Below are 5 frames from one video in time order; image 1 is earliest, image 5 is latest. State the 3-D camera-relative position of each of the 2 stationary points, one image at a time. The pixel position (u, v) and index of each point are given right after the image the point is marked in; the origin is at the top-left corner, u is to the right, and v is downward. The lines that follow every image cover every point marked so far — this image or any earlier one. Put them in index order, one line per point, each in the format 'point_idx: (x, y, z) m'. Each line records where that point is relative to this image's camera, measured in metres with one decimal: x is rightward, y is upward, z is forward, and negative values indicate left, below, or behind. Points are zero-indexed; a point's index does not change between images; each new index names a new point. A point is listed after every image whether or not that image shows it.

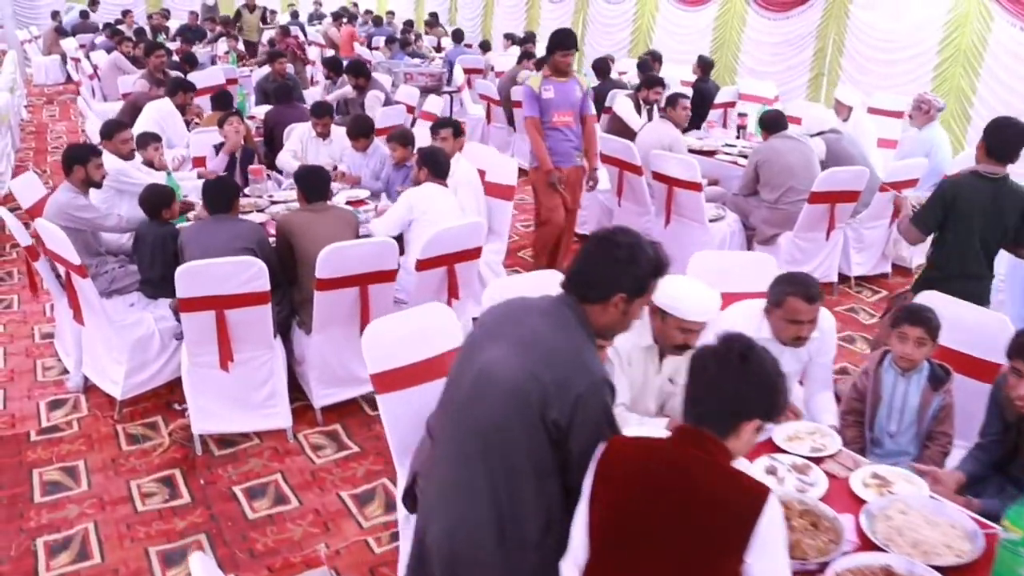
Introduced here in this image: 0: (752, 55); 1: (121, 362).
0: (+2.3, +2.3, +8.5) m
1: (-1.7, -0.3, +3.6) m
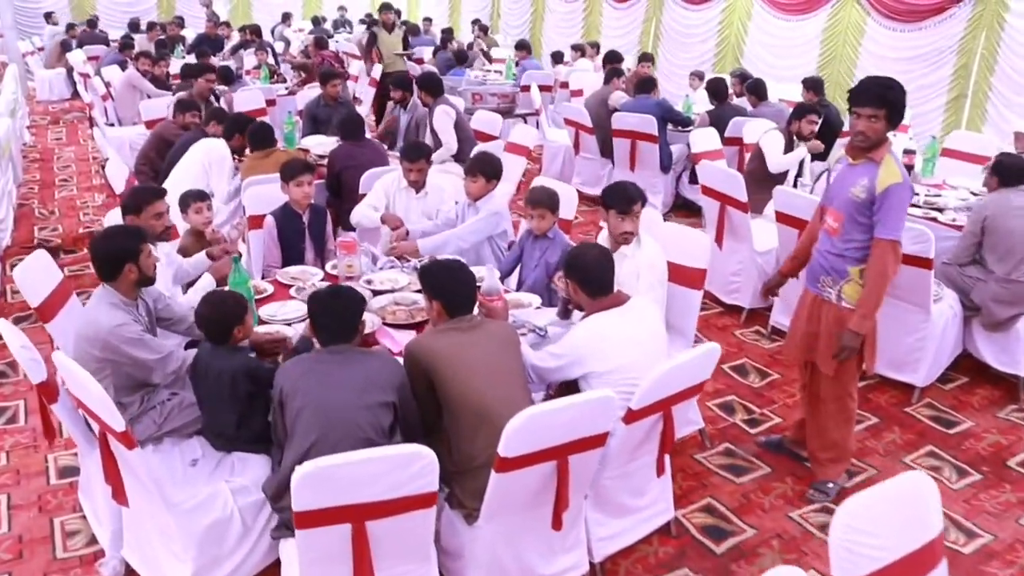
0: (+3.1, +1.8, +7.3) m
1: (-0.9, -0.8, +2.4) m
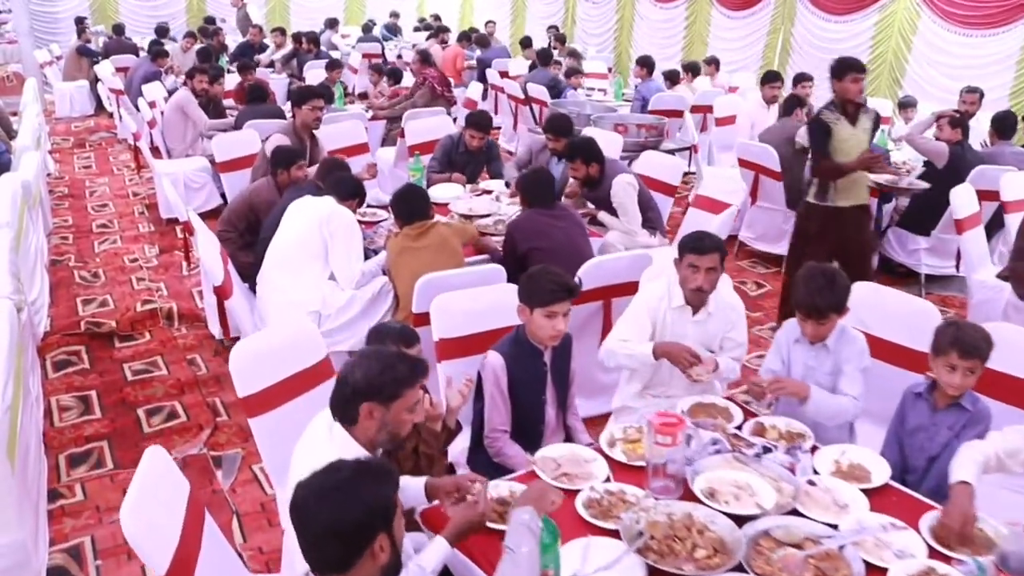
0: (+4.0, +1.3, +6.0) m
1: (+0.1, -1.3, +1.1) m
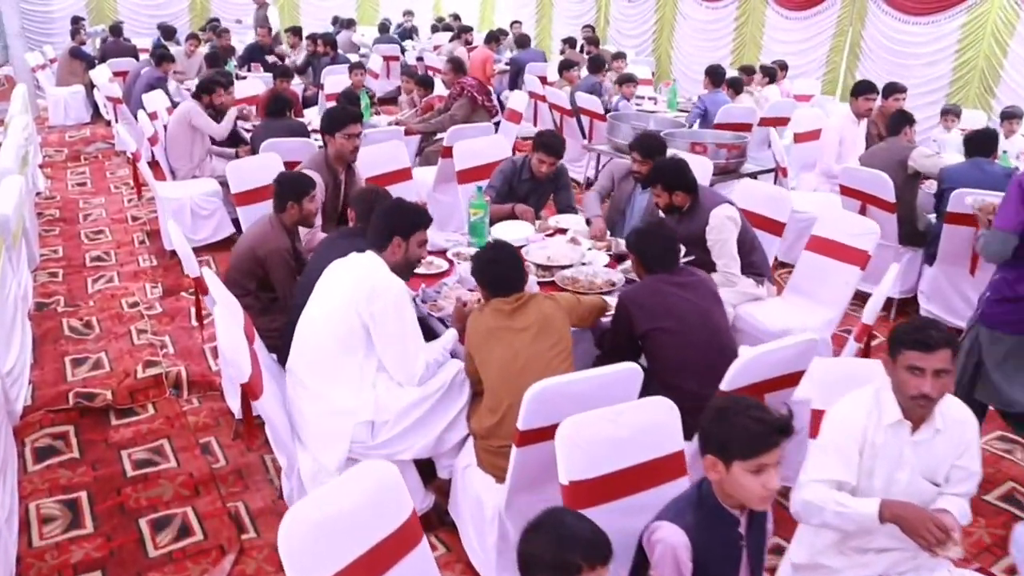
0: (+4.4, +1.1, +5.3) m
1: (+0.4, -1.5, +0.3) m
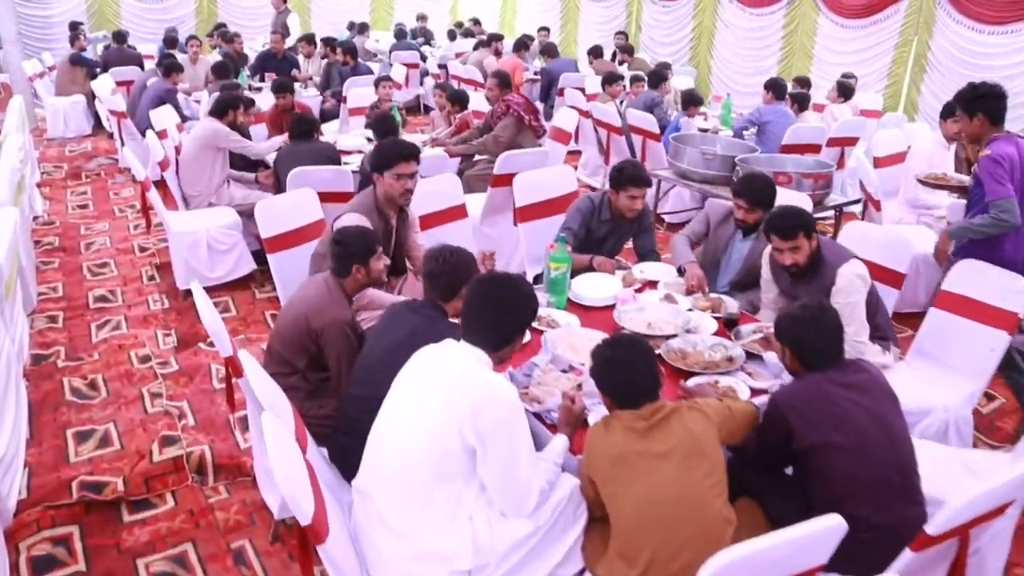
0: (+4.7, +0.8, +4.7) m
1: (+0.7, -1.7, -0.2) m
